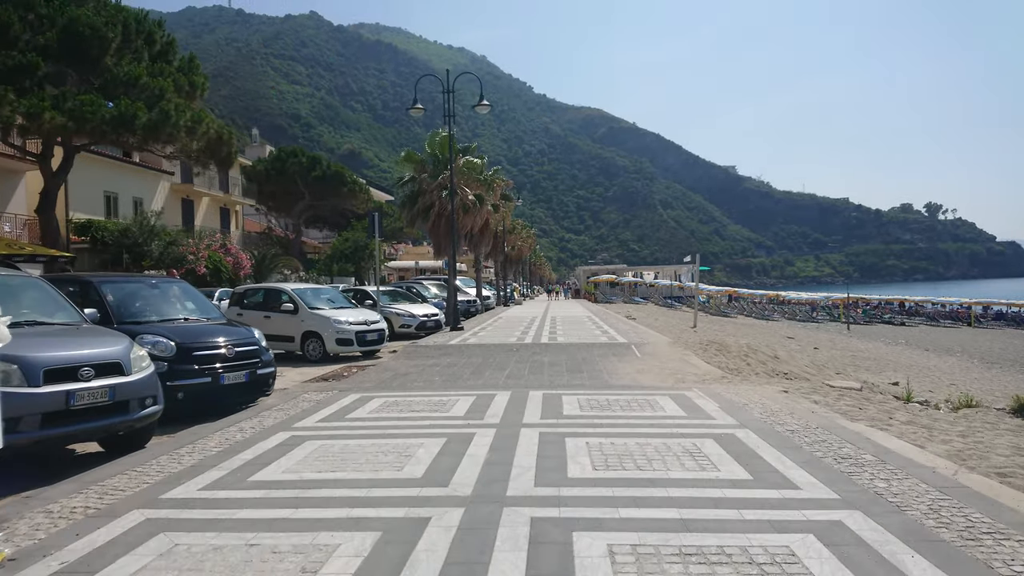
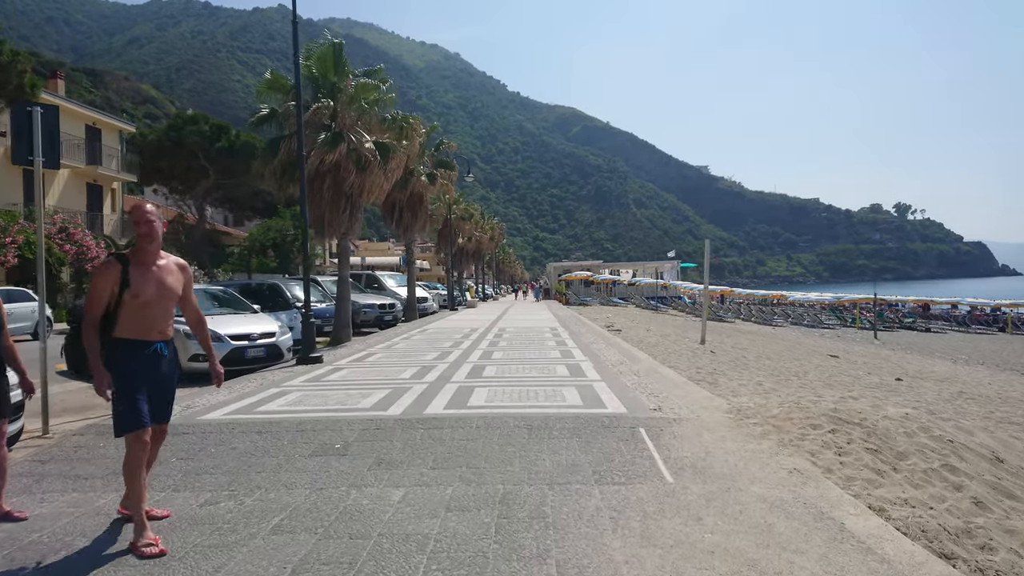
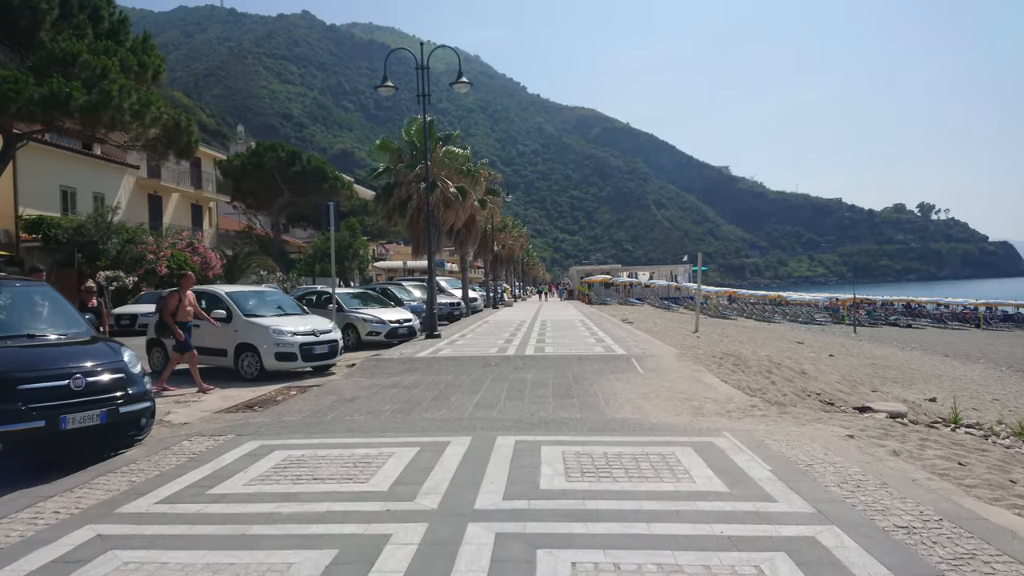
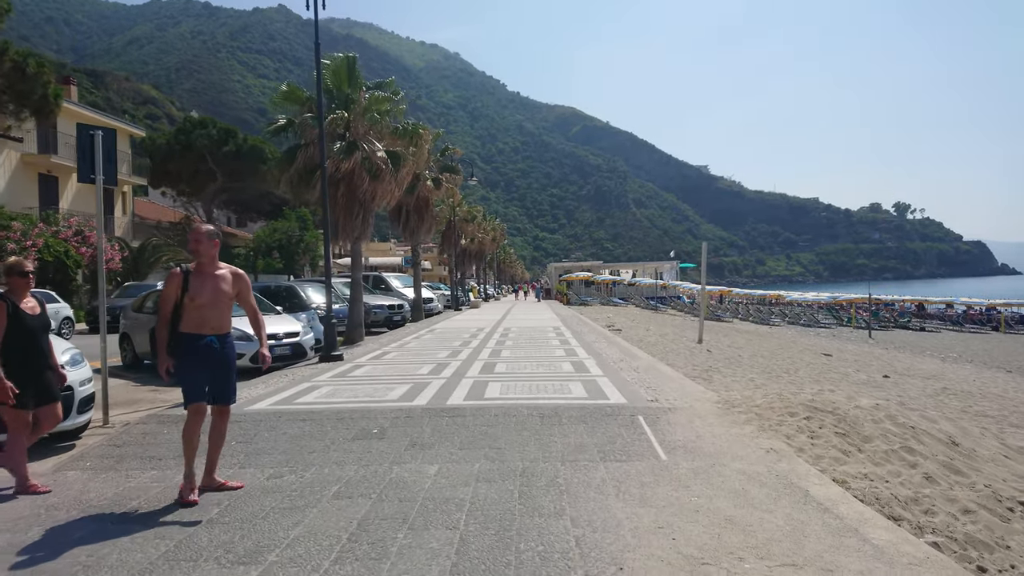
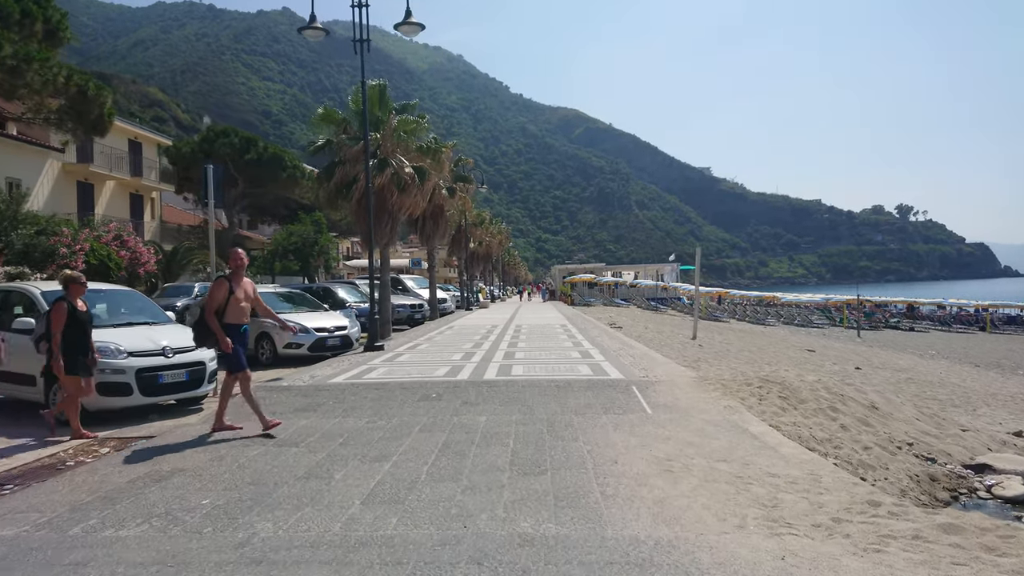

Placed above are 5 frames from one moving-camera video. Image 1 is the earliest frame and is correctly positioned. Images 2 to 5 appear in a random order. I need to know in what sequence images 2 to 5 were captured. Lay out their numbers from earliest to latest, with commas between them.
3, 5, 4, 2
